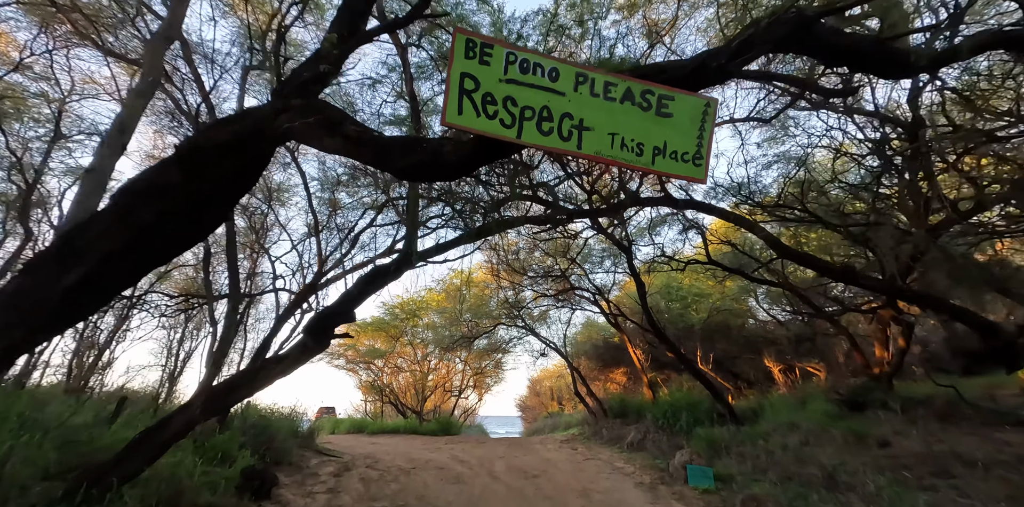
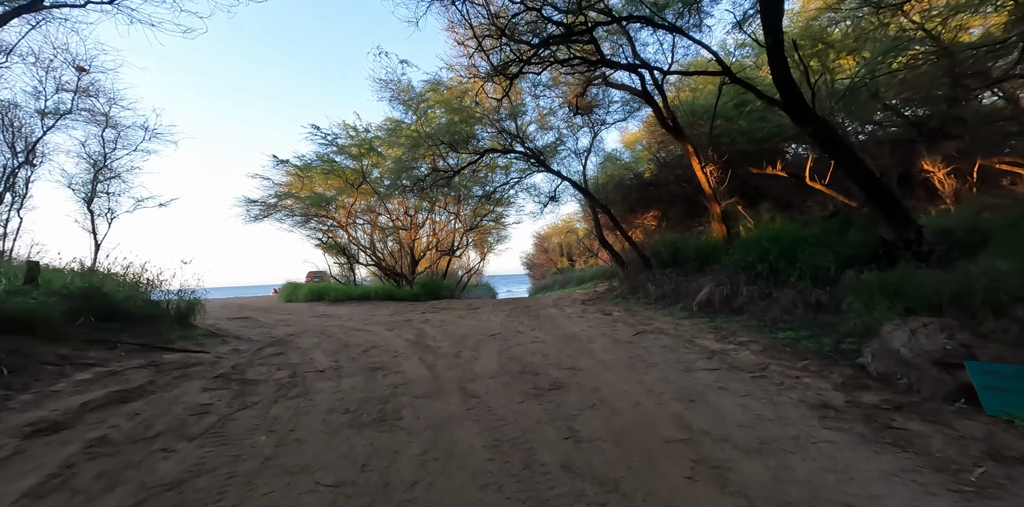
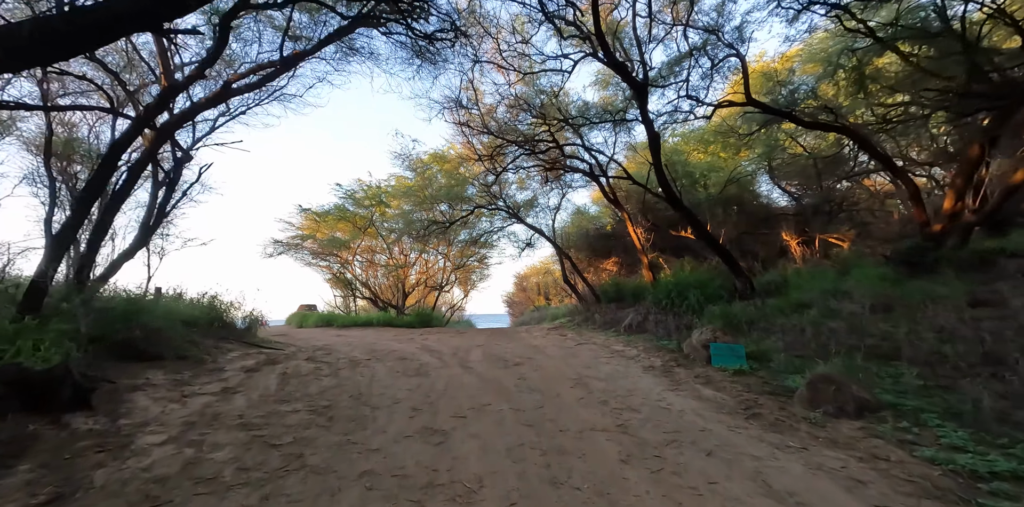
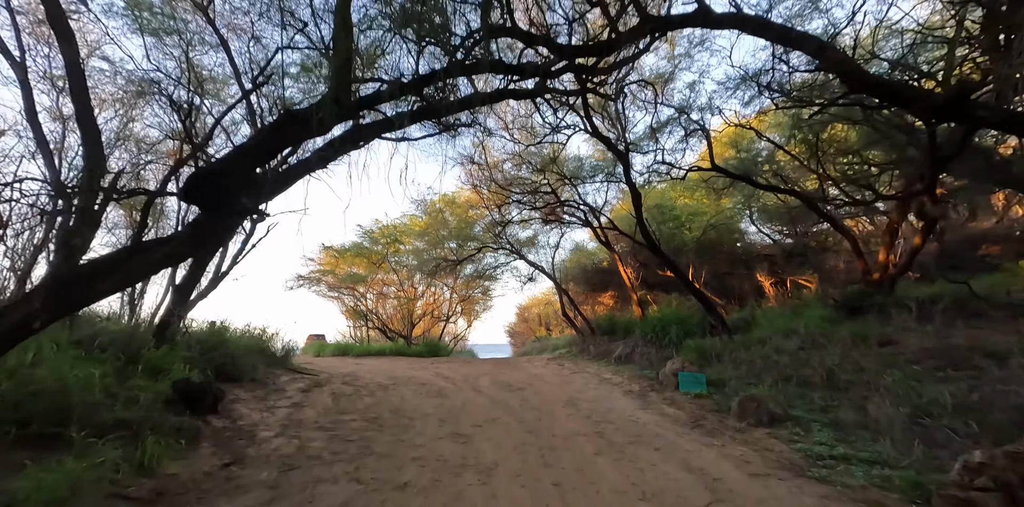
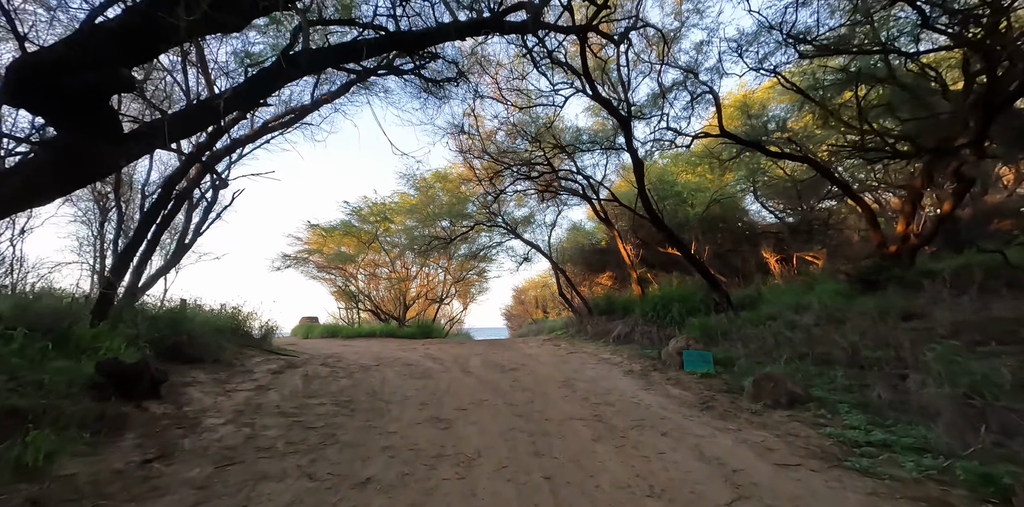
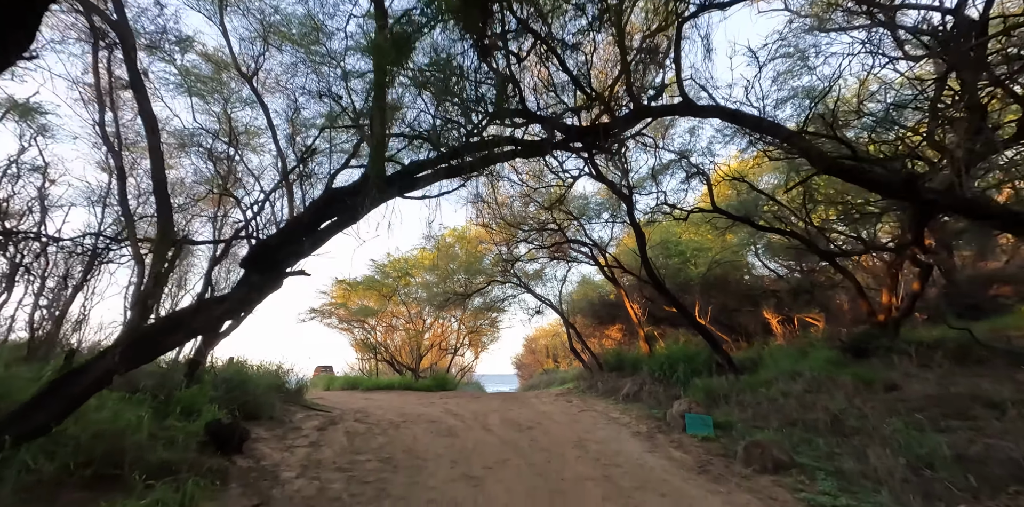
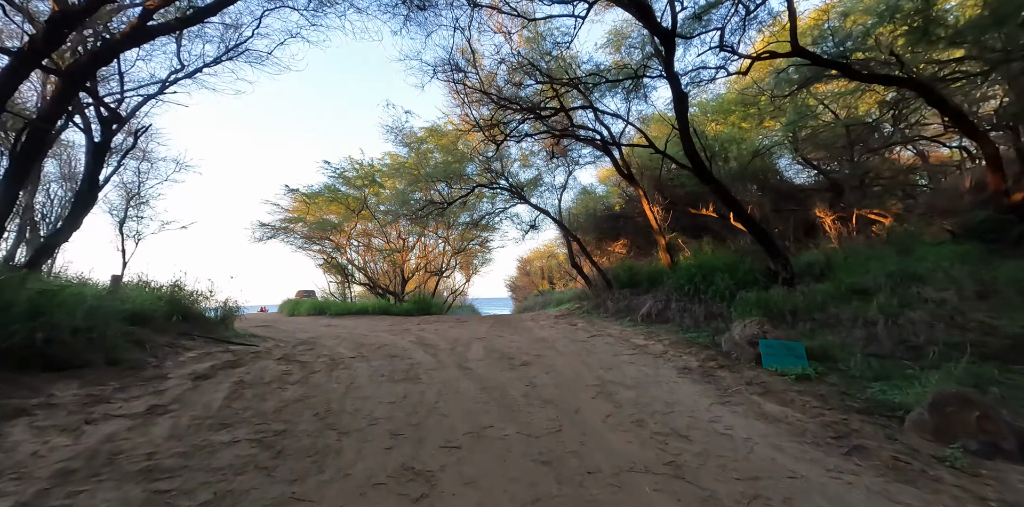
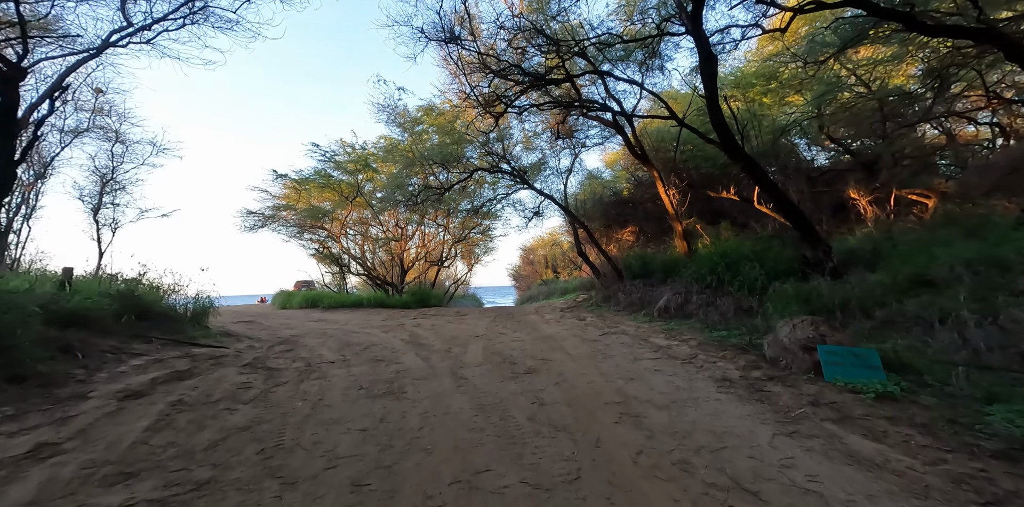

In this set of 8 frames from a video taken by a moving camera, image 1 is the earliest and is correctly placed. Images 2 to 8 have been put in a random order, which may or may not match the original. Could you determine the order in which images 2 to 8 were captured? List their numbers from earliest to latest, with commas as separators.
6, 4, 5, 3, 7, 8, 2
